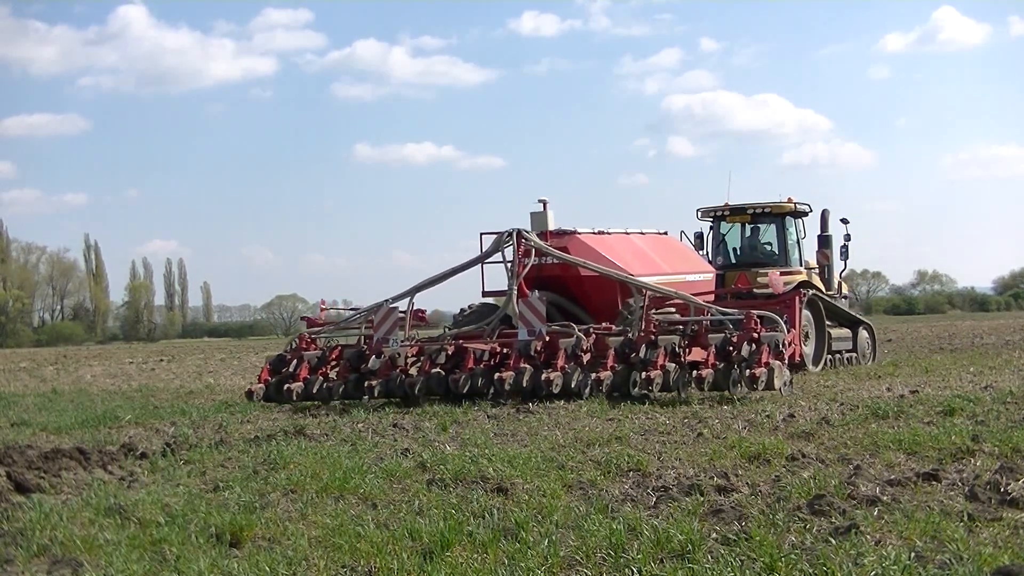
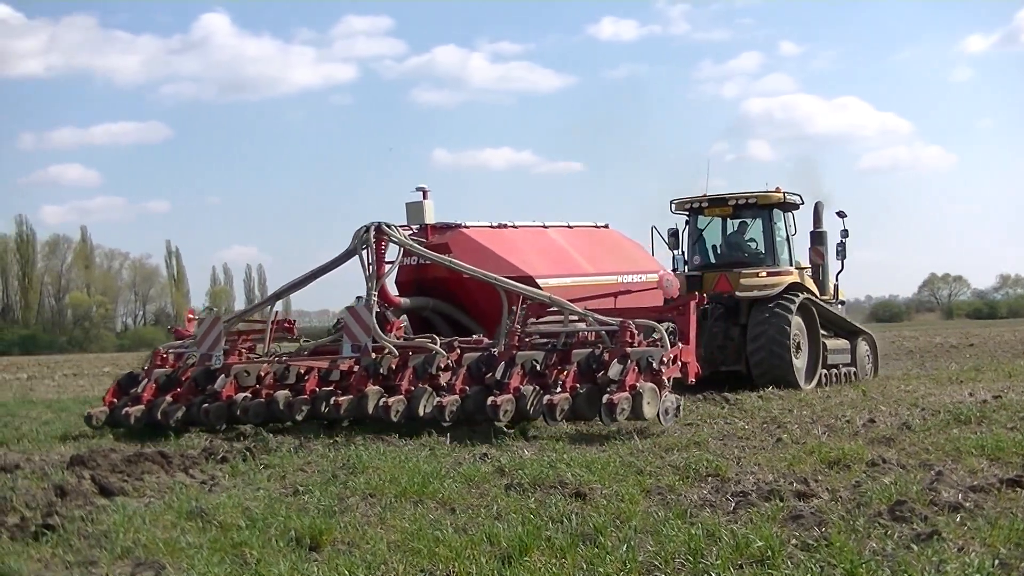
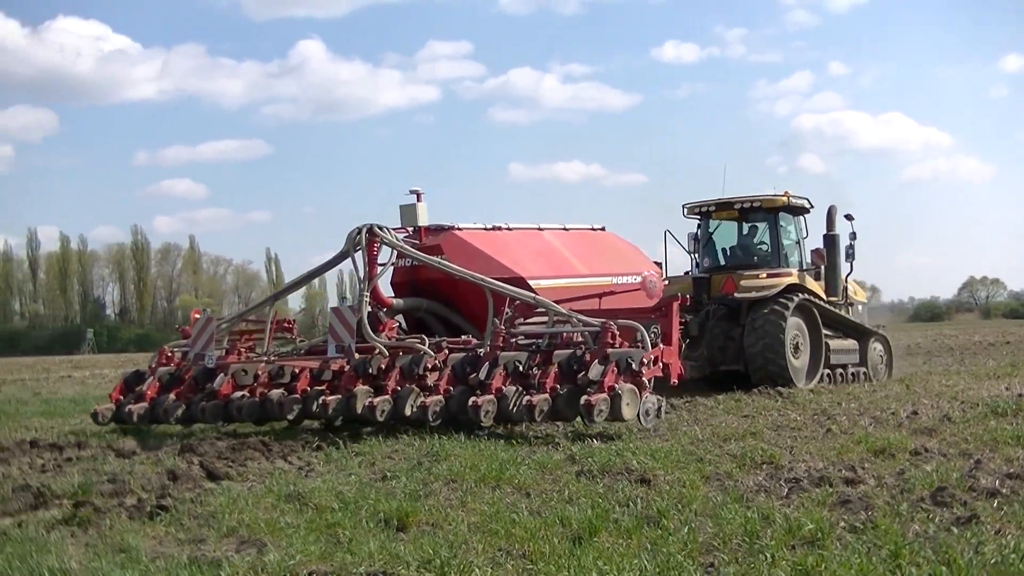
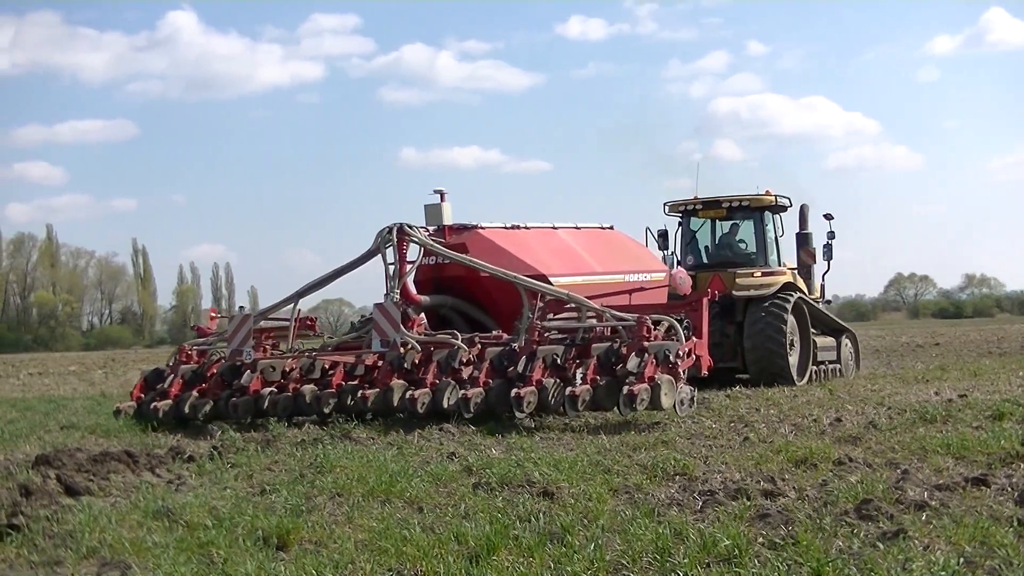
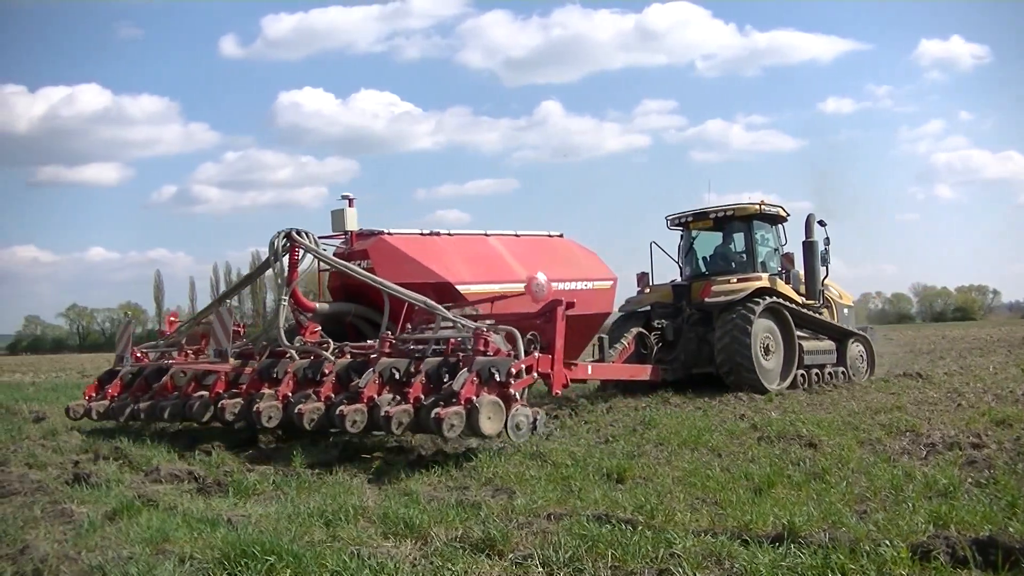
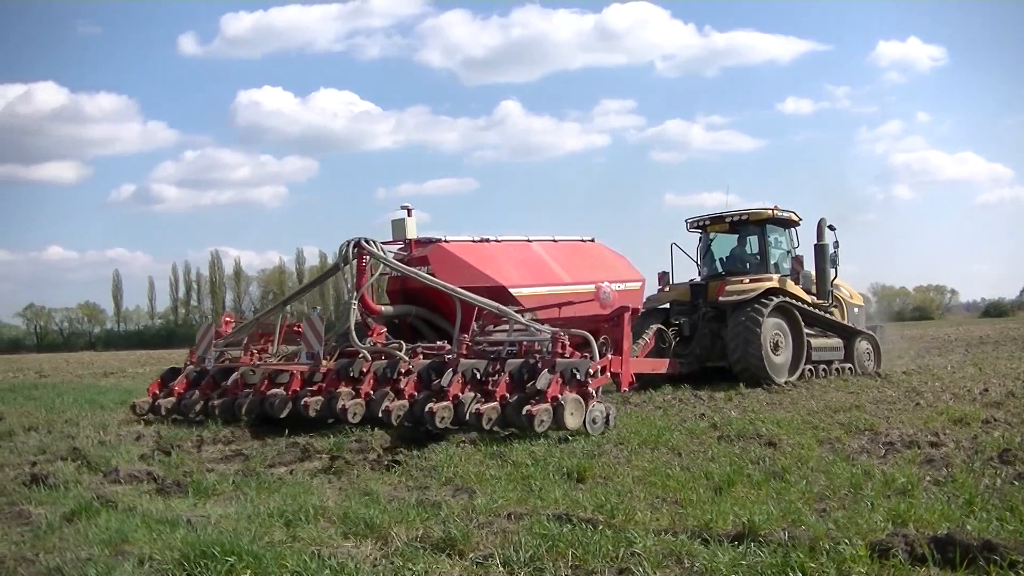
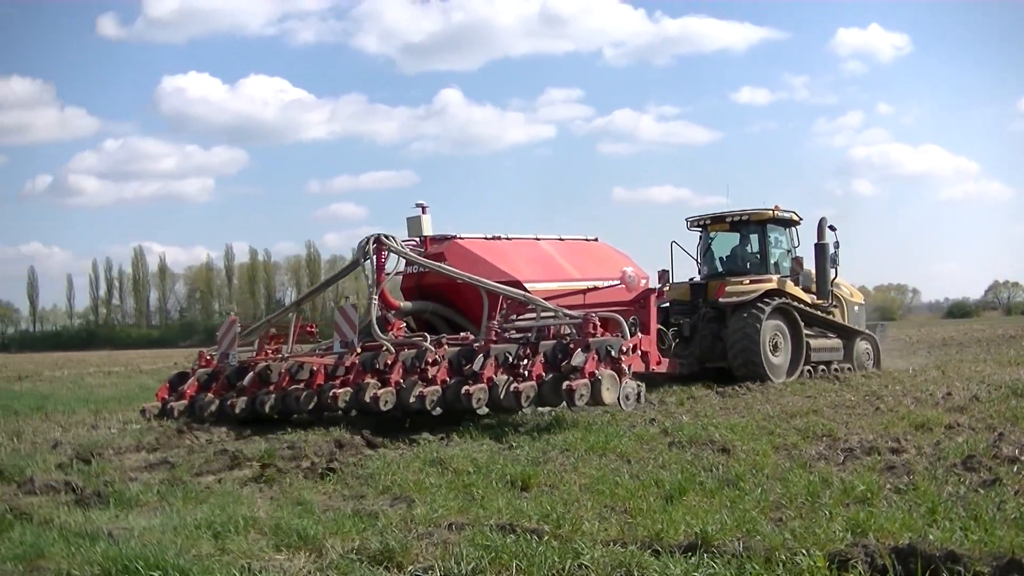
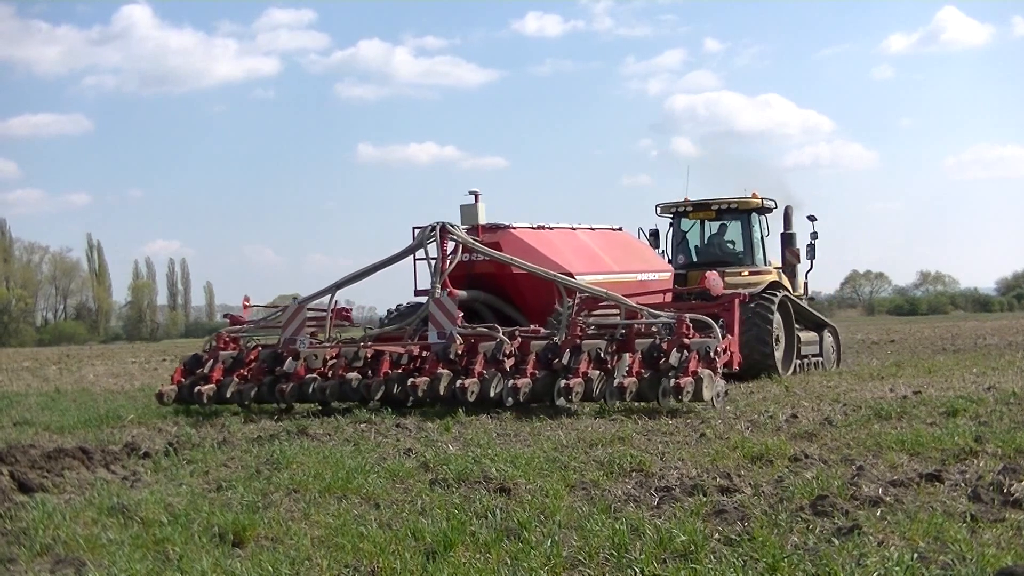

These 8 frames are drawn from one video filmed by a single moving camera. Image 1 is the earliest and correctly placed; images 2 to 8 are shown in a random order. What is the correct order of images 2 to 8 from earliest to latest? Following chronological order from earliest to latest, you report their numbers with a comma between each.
8, 4, 2, 3, 7, 6, 5
